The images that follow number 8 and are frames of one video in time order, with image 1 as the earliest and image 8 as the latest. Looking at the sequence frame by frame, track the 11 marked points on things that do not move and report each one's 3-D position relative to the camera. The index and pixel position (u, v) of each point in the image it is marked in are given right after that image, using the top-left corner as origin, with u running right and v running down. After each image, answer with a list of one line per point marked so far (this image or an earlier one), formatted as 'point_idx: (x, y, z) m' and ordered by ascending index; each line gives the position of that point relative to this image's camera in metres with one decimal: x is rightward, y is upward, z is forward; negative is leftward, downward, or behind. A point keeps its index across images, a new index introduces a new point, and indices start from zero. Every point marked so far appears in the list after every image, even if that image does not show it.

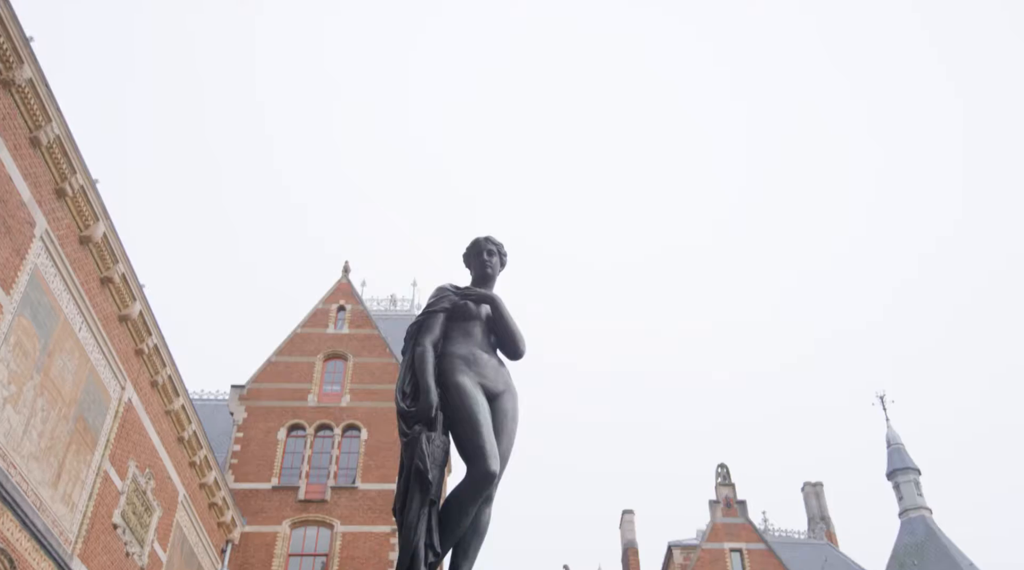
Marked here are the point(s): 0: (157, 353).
0: (-6.3, -1.1, +17.6) m
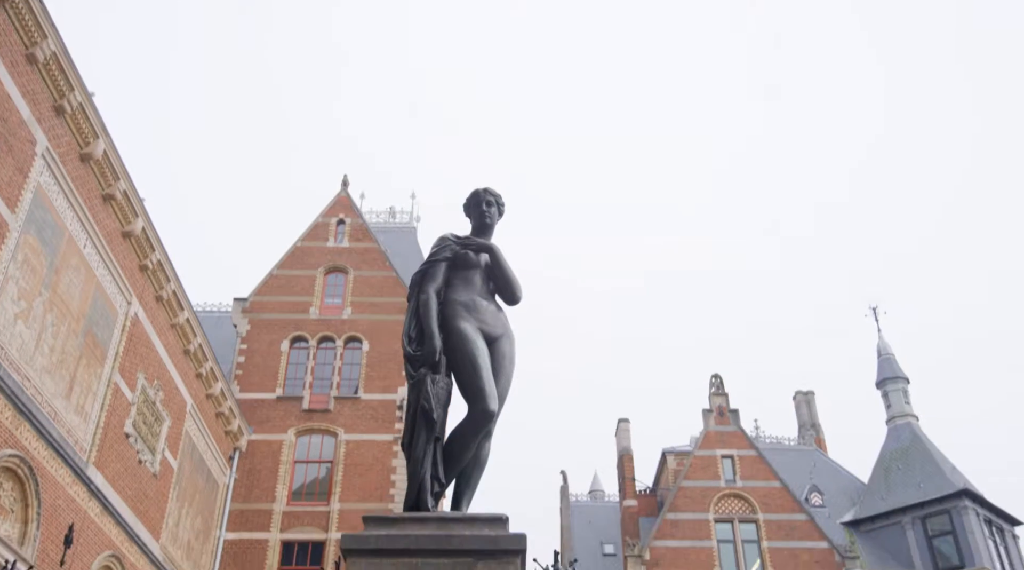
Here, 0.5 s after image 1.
0: (-6.3, +0.4, +18.0) m
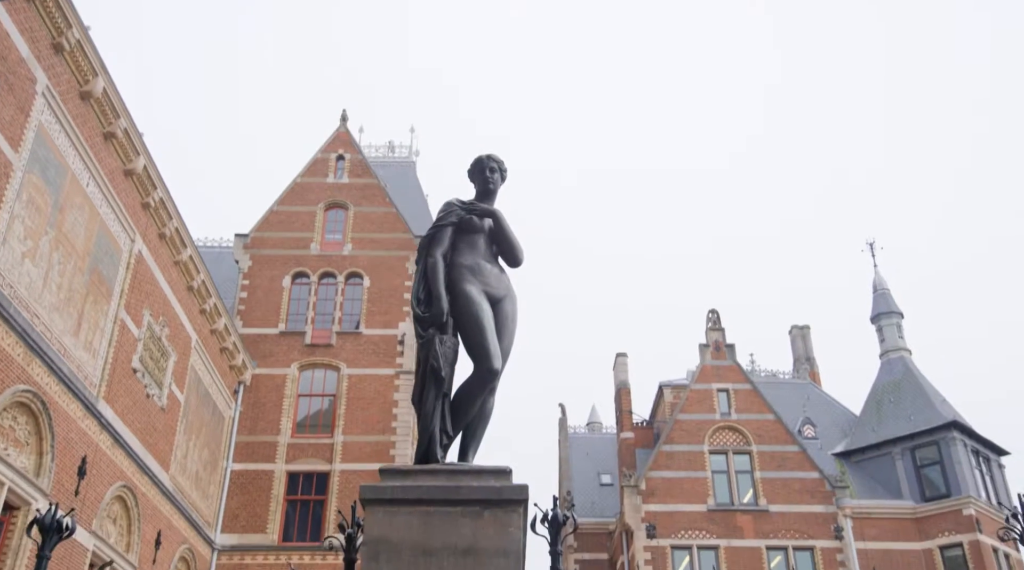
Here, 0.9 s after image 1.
0: (-6.4, +1.4, +18.3) m
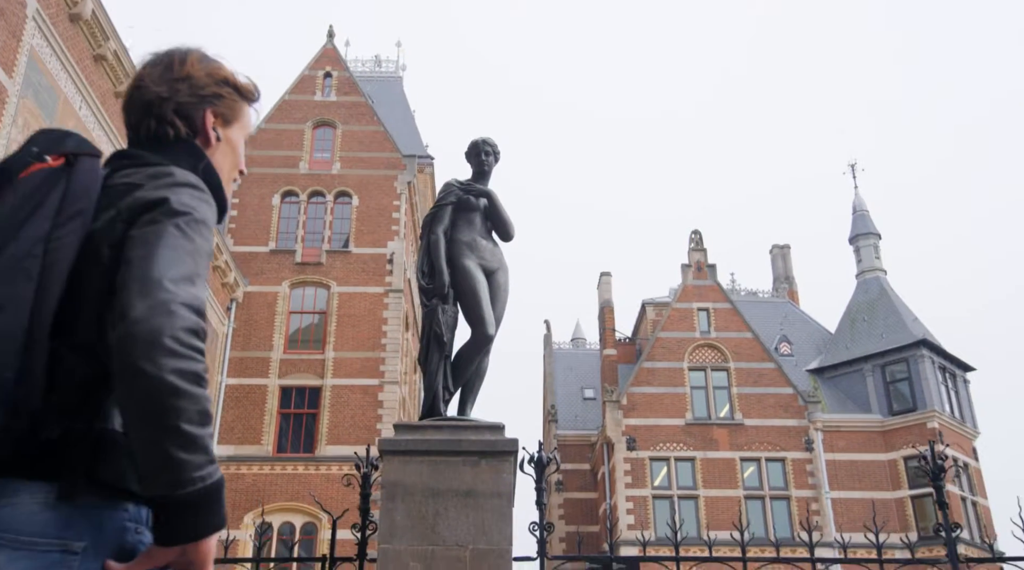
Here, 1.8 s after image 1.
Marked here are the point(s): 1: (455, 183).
0: (-6.6, +2.8, +18.7) m
1: (-0.3, +0.6, +5.6) m
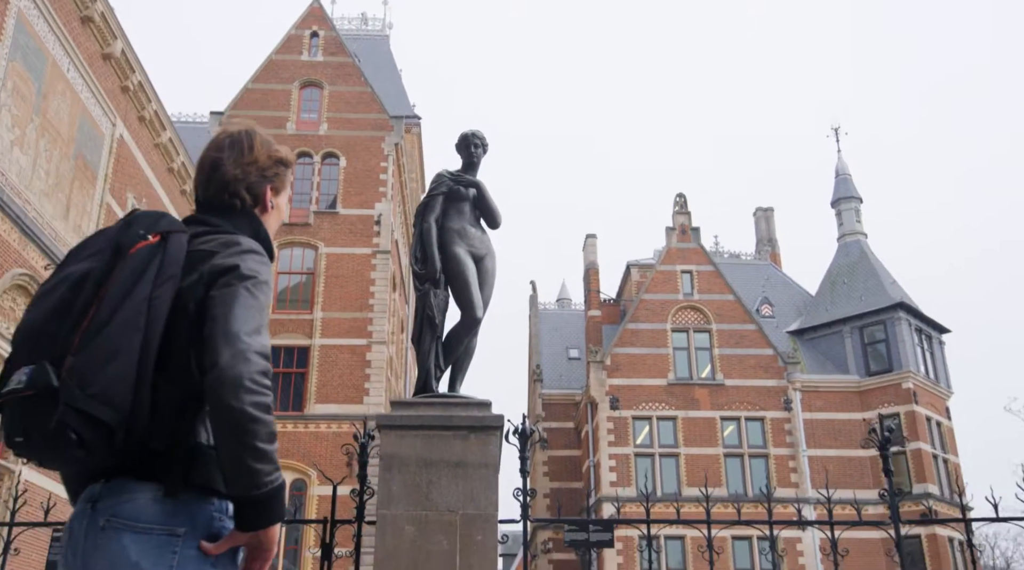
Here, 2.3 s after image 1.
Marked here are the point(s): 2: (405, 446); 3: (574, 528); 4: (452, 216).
0: (-6.8, +3.5, +18.9) m
1: (-0.4, +0.7, +6.0) m
2: (-0.6, -0.9, +5.3) m
3: (+0.4, -1.7, +6.9) m
4: (-0.4, +0.4, +5.9) m
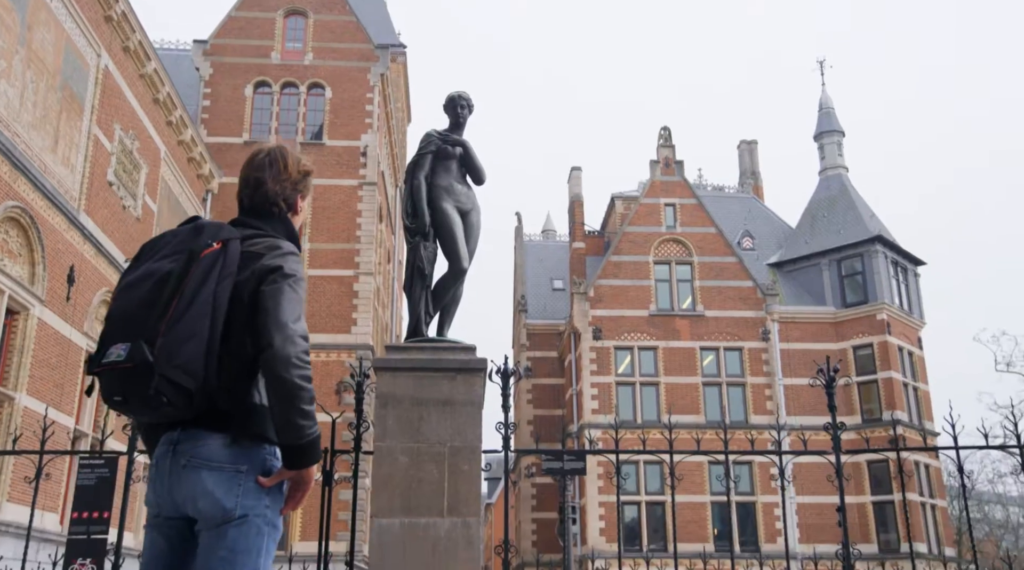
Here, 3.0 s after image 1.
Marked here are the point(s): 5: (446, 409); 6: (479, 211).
0: (-7.1, +4.7, +19.1) m
1: (-0.5, +1.0, +6.4) m
2: (-0.7, -0.6, +5.9) m
3: (+0.3, -1.3, +7.6) m
4: (-0.5, +0.7, +6.4) m
5: (-0.4, -0.7, +5.9) m
6: (-0.2, +0.5, +6.4) m
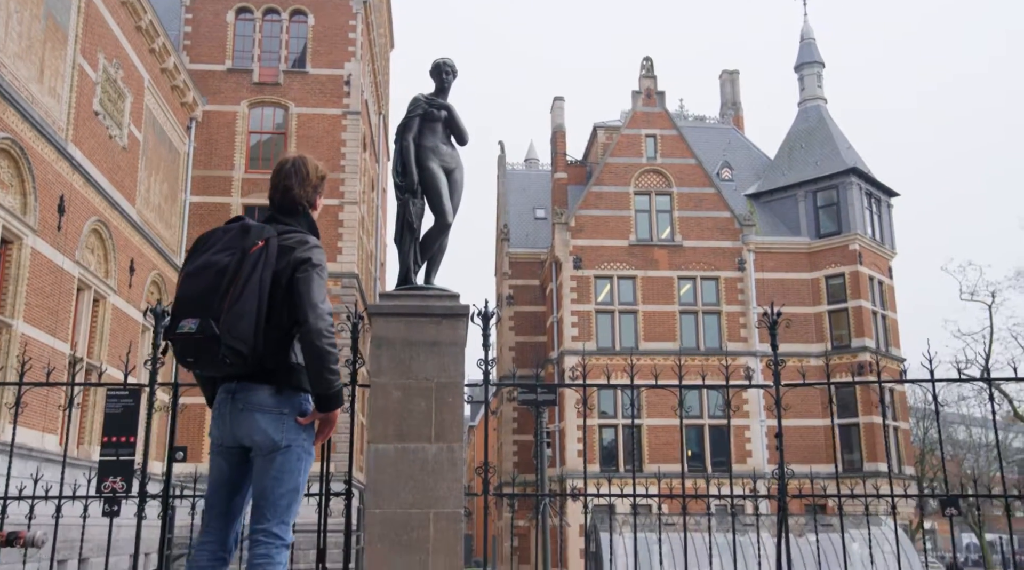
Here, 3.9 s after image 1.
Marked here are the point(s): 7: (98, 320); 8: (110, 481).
0: (-7.4, +6.0, +19.3) m
1: (-0.6, +1.3, +7.1) m
2: (-0.8, -0.3, +6.6) m
3: (+0.1, -0.9, +8.4) m
4: (-0.6, +1.1, +7.0) m
5: (-0.5, -0.4, +6.6) m
6: (-0.4, +0.8, +7.1) m
7: (-7.9, -0.6, +19.1) m
8: (-2.7, -1.3, +6.8) m
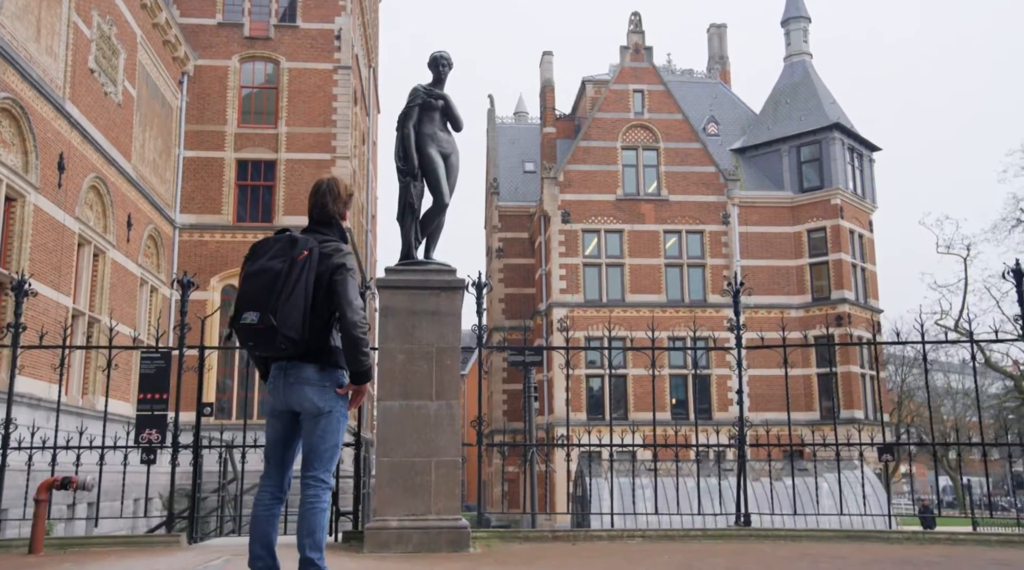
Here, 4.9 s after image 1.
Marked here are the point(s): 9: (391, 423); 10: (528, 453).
0: (-7.6, +6.8, +19.7) m
1: (-0.7, +1.5, +7.8) m
2: (-0.9, -0.1, +7.4) m
3: (0.0, -0.6, +9.2) m
4: (-0.7, +1.3, +7.8) m
5: (-0.6, -0.2, +7.5) m
6: (-0.4, +1.0, +7.9) m
7: (-8.1, +0.2, +19.9) m
8: (-2.8, -1.1, +7.6) m
9: (-0.9, -1.0, +7.3) m
10: (+0.2, -2.0, +11.7) m
